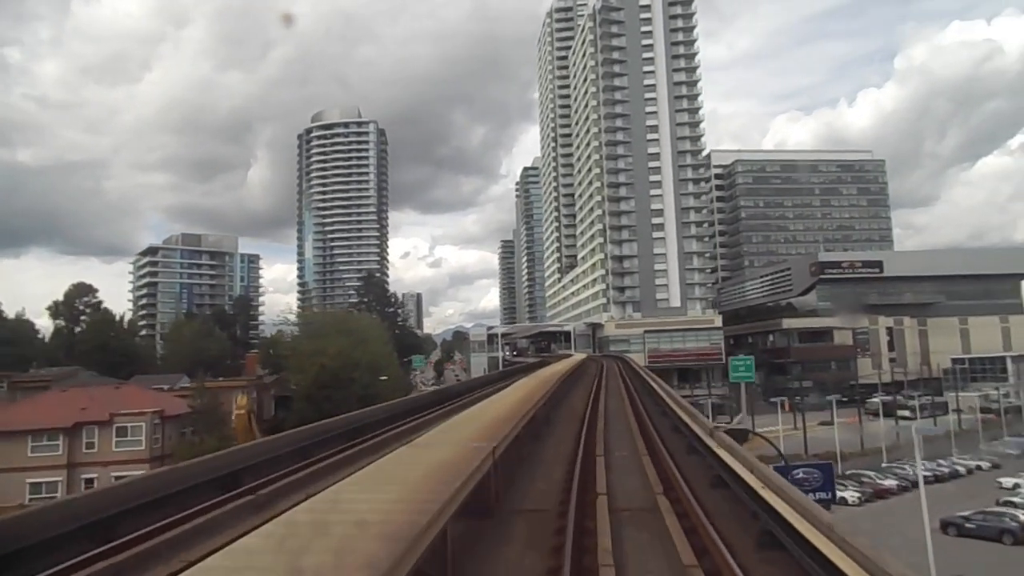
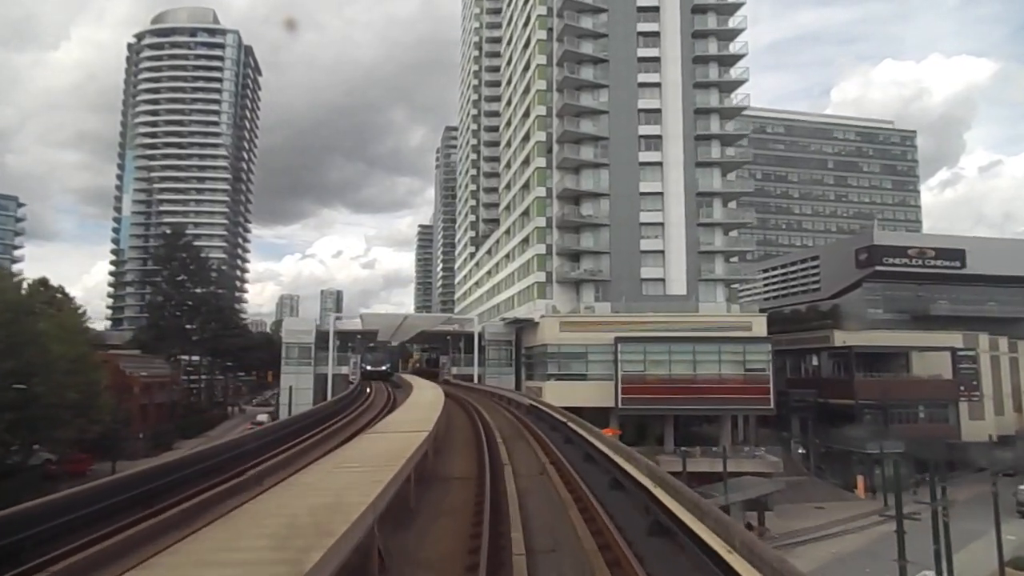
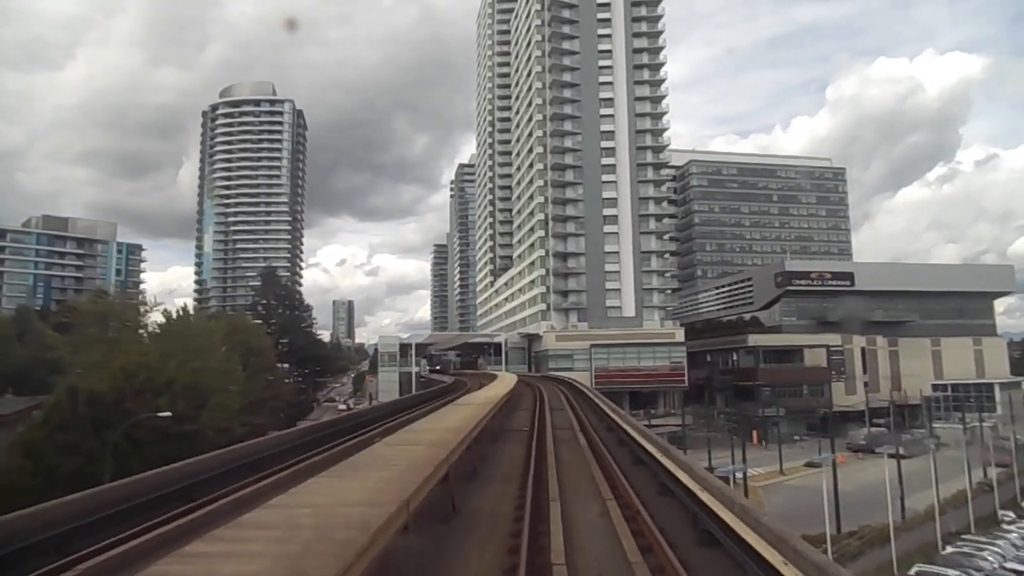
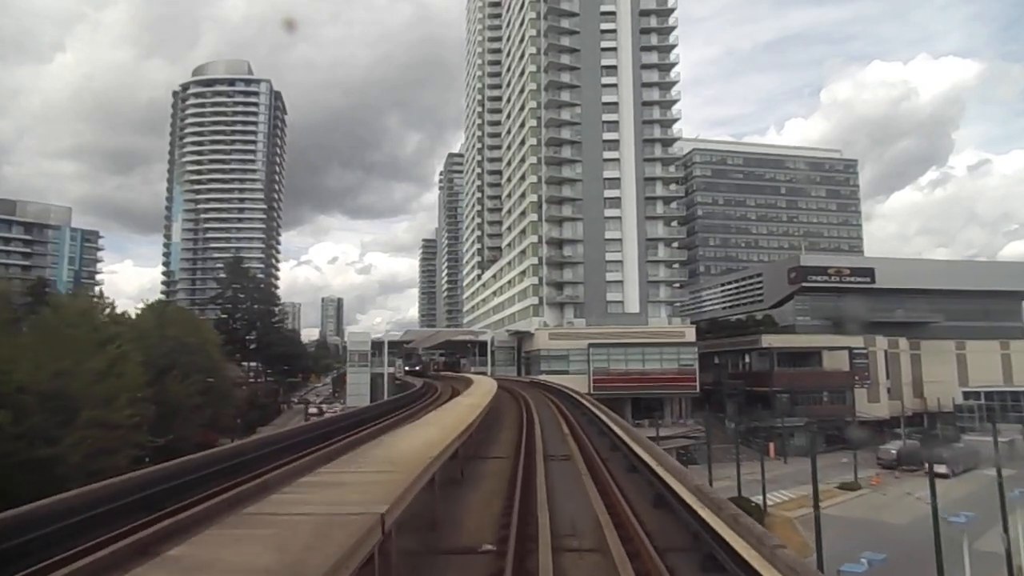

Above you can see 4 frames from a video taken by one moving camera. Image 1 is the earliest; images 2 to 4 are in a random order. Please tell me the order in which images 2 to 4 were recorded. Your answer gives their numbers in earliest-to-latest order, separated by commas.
3, 4, 2
